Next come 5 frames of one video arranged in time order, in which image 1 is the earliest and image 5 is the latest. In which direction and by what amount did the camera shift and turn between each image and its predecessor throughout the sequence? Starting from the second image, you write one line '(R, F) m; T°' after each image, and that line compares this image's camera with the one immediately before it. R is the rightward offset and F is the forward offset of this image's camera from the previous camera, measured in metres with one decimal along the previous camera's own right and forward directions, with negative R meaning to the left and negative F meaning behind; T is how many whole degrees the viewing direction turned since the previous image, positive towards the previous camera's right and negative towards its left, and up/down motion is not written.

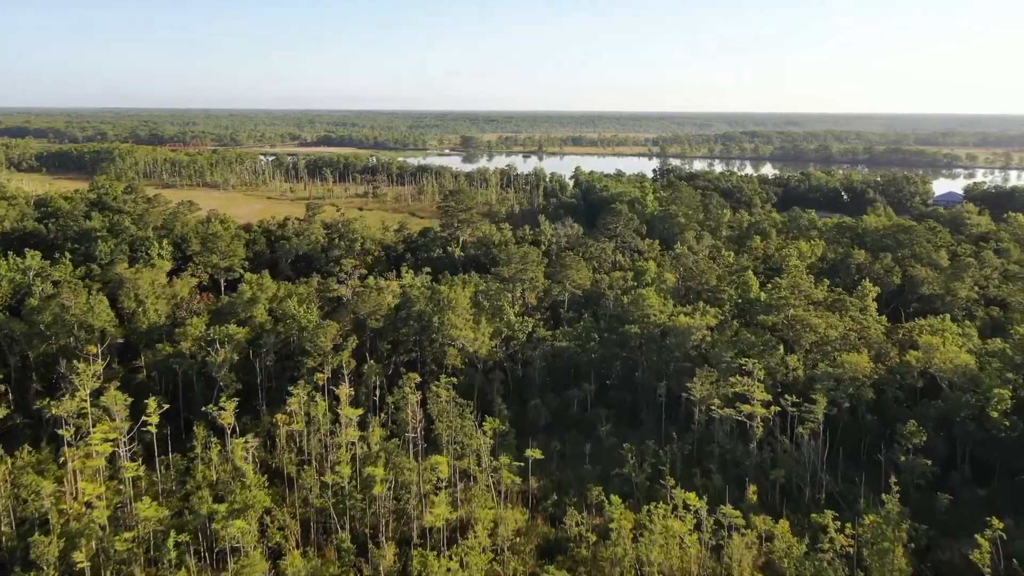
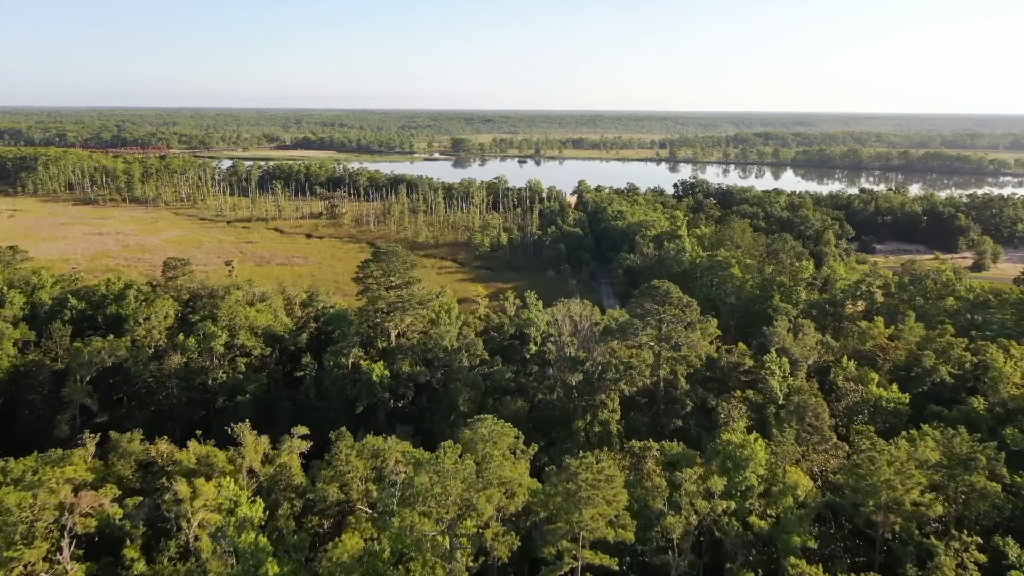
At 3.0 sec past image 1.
(+1.5, +18.3) m; 0°
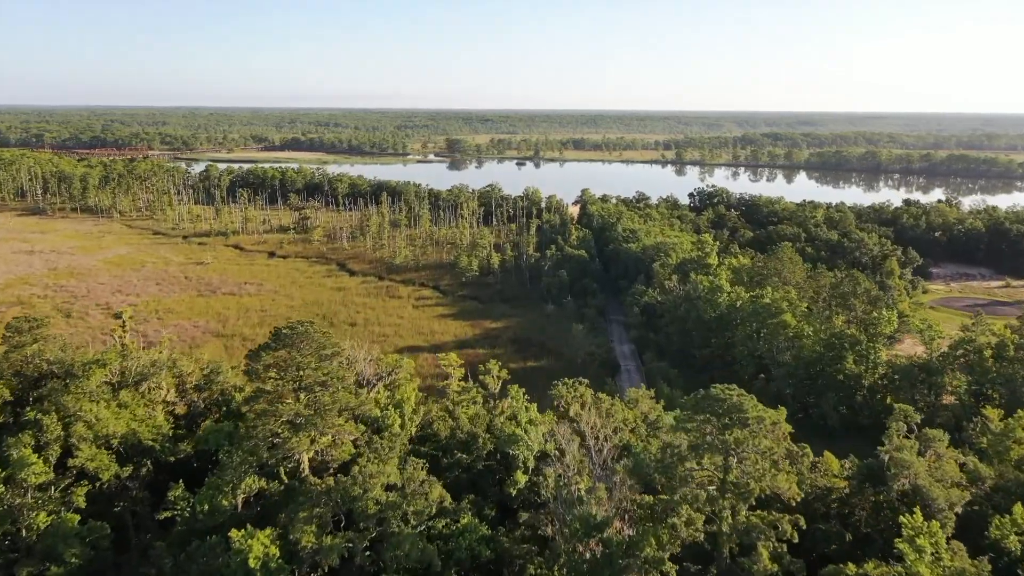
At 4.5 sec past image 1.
(+0.7, +9.3) m; 0°
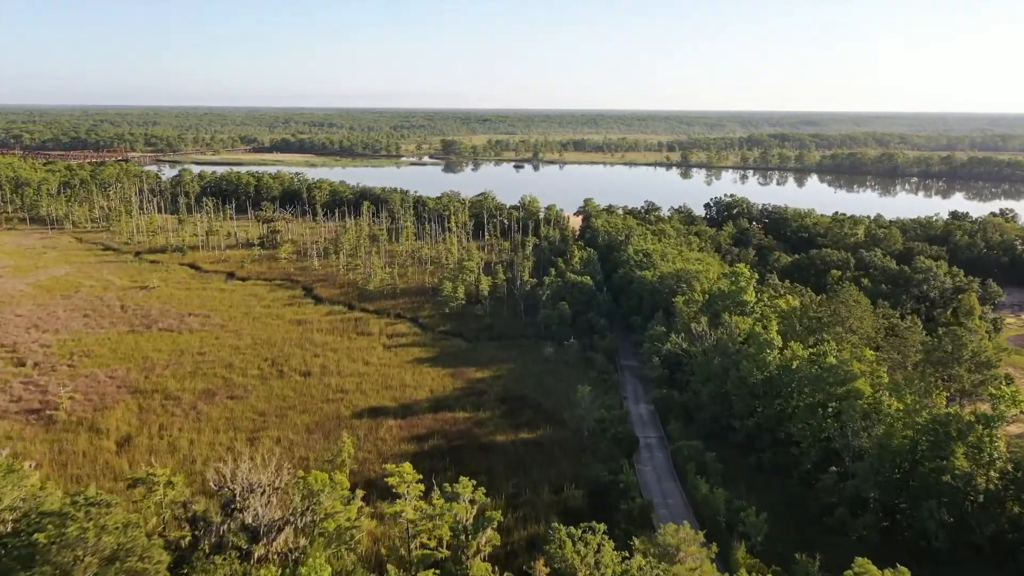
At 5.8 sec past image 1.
(+0.6, +7.8) m; 0°
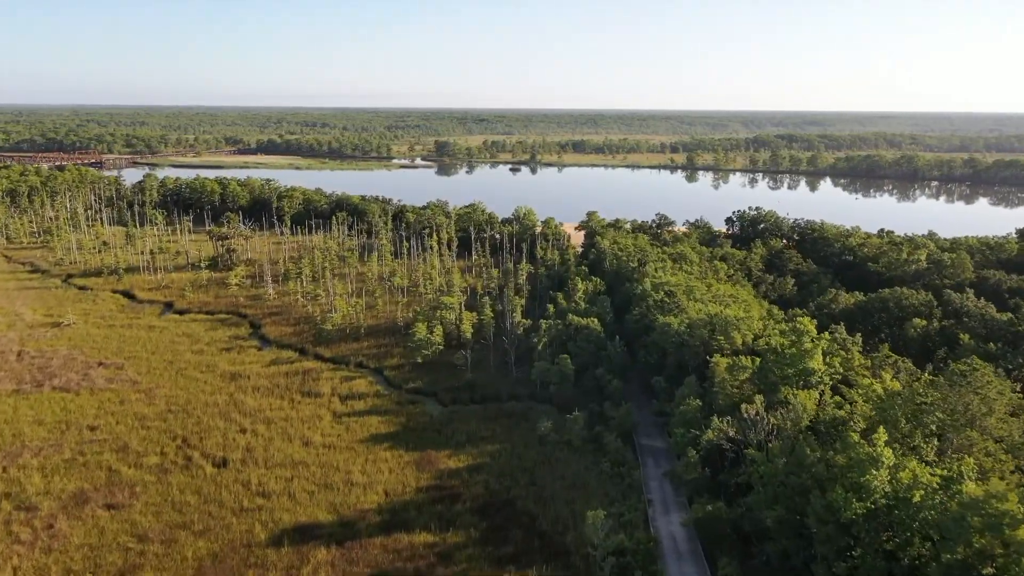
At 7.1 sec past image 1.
(+0.6, +8.6) m; 0°
